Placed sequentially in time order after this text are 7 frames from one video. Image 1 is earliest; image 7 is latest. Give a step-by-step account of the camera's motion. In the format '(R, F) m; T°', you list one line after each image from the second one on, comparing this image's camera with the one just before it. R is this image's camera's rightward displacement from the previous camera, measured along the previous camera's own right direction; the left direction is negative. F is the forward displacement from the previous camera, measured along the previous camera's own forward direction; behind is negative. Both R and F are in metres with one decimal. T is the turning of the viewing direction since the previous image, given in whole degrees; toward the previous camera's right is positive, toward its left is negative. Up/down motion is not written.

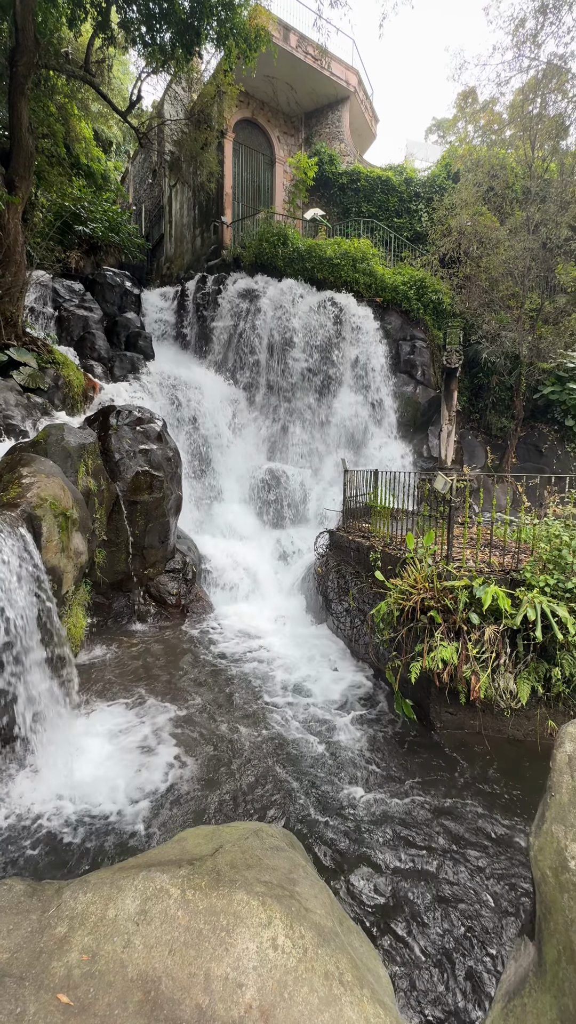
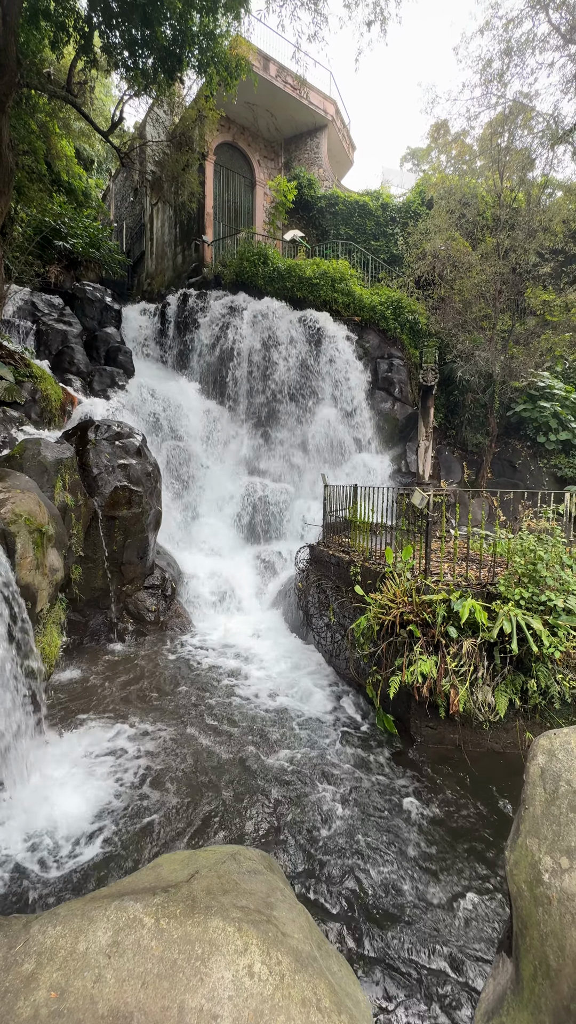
(0.0, 0.0) m; +2°
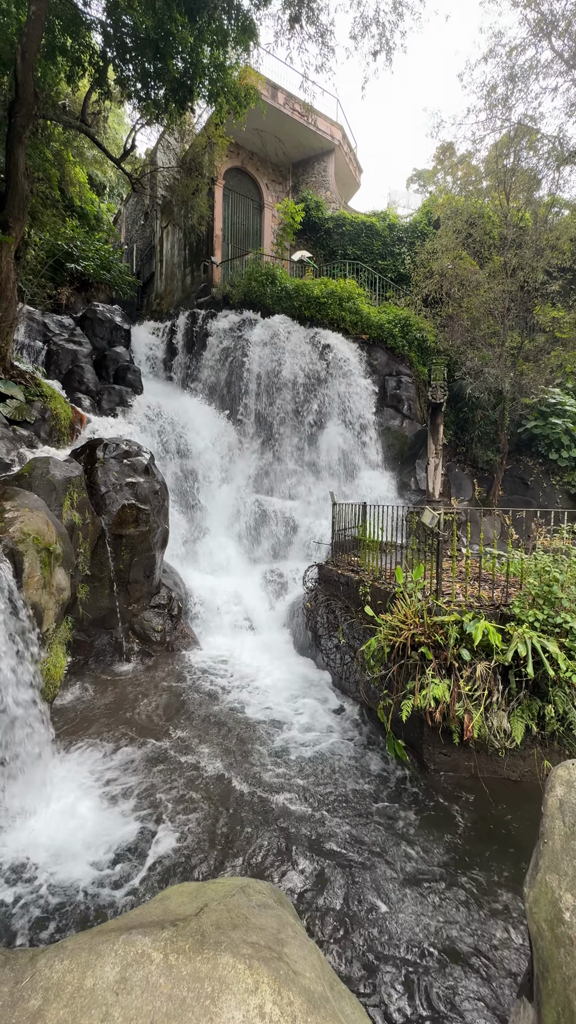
(0.0, +0.1) m; -1°
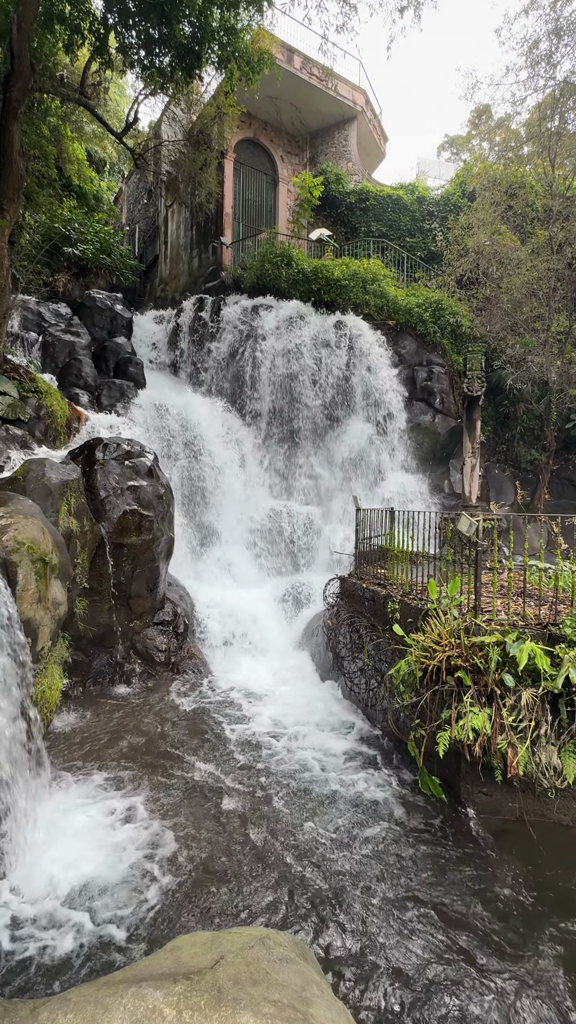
(0.0, +0.6) m; -2°
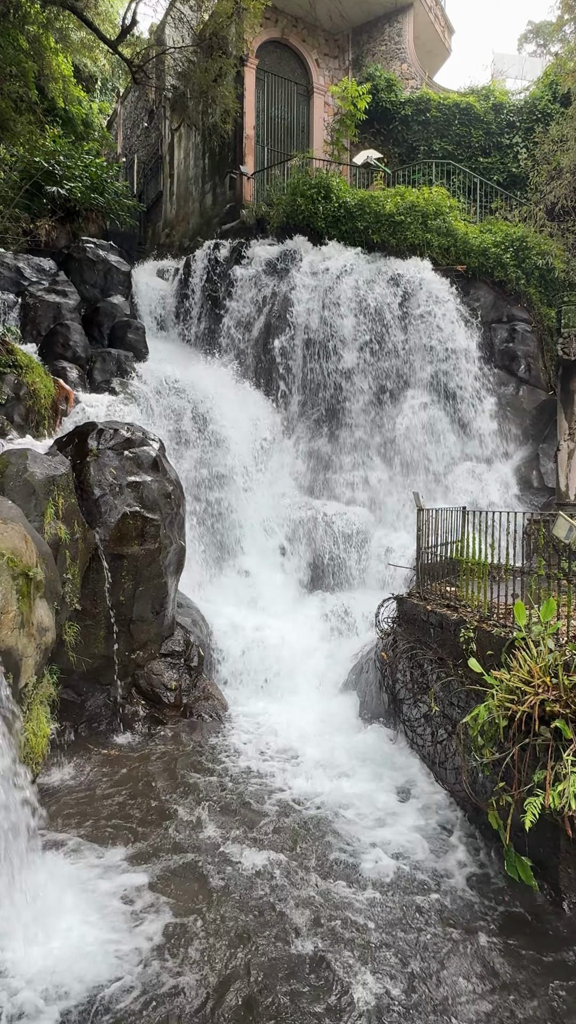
(-0.2, +1.1) m; -2°
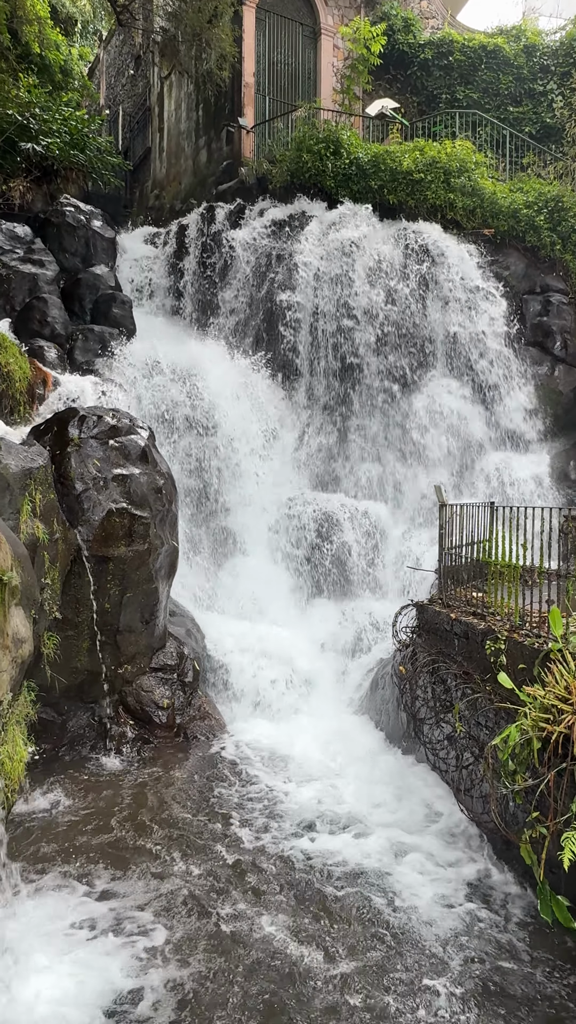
(0.0, +0.4) m; 0°
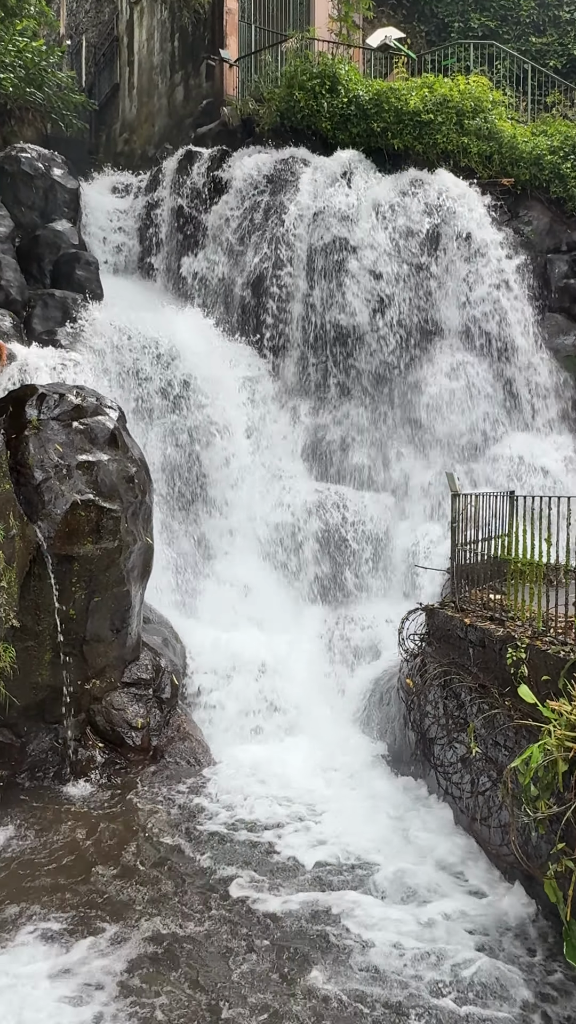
(0.0, +0.4) m; +1°
